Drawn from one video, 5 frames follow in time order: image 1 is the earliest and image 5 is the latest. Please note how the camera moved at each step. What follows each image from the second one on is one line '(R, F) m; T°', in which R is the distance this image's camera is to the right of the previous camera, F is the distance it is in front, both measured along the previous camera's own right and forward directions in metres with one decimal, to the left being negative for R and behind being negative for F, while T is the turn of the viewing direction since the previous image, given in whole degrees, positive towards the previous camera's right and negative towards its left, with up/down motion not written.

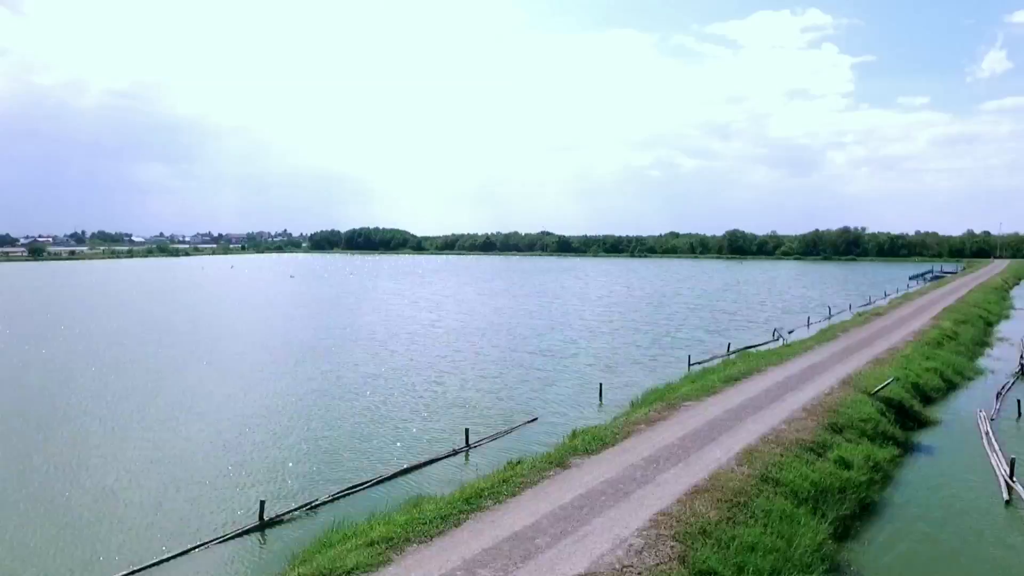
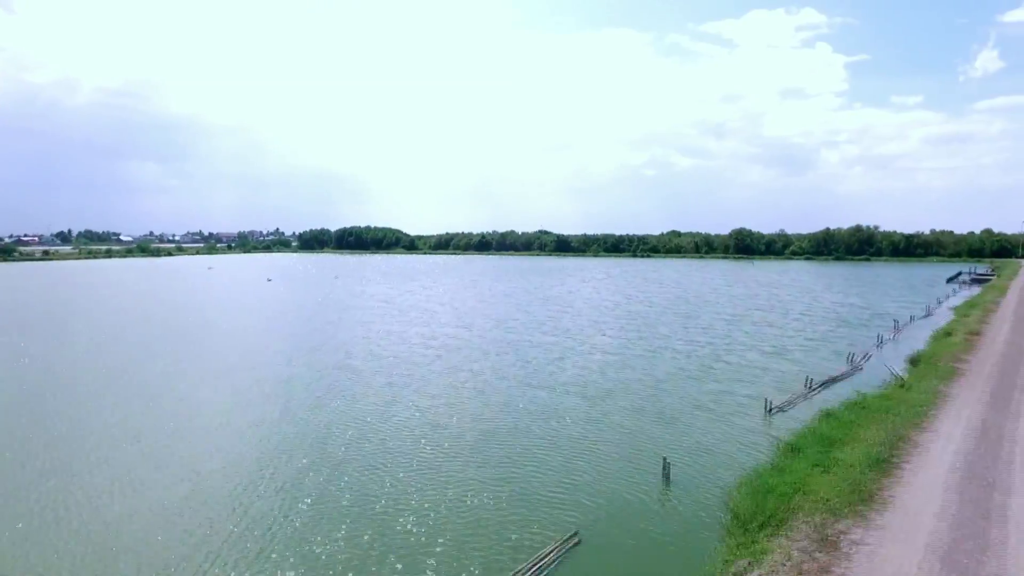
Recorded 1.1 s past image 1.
(-0.6, +7.4) m; 0°
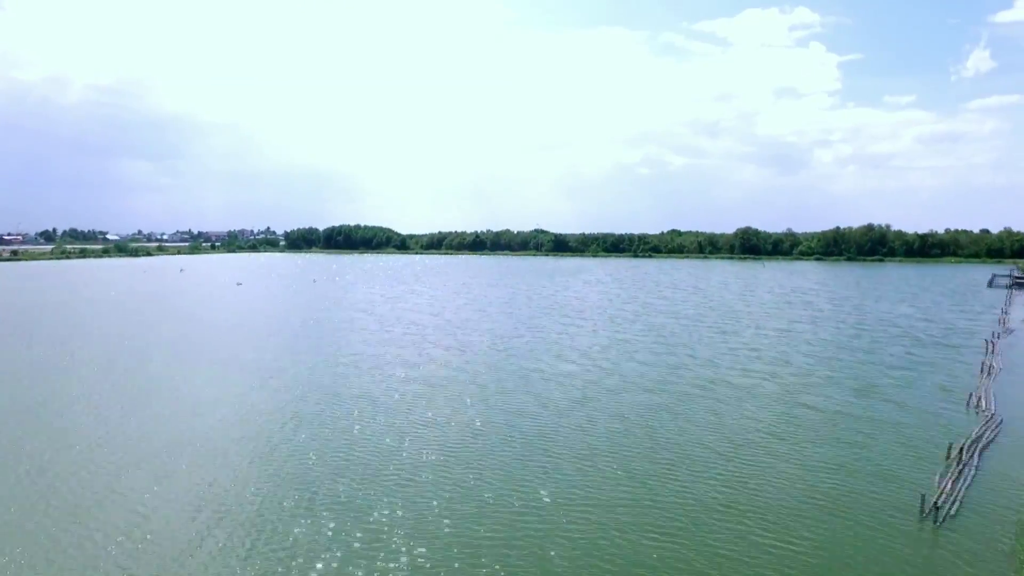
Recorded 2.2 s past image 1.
(-0.5, +7.2) m; +1°
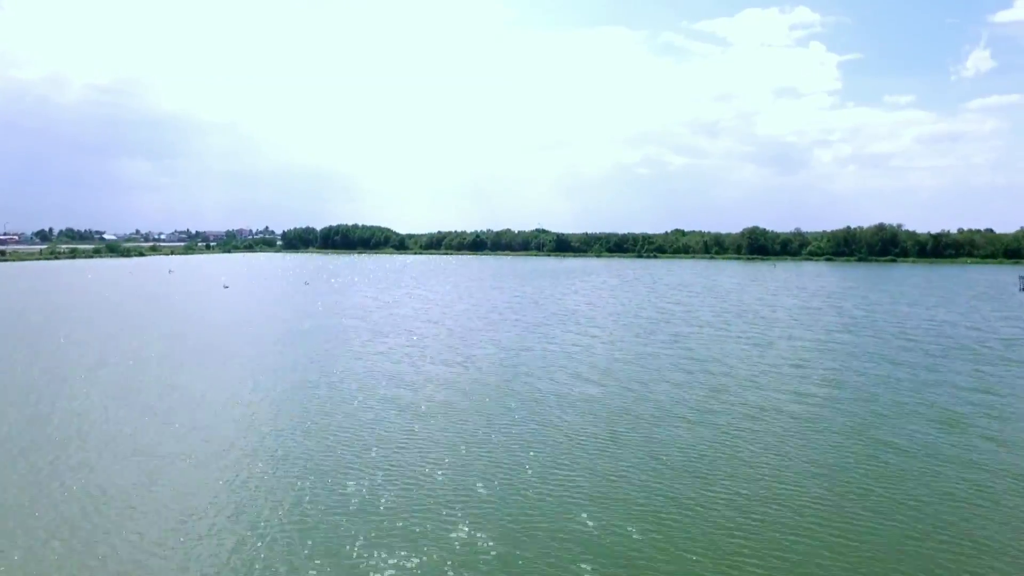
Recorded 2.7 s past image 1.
(-0.5, +3.9) m; 0°
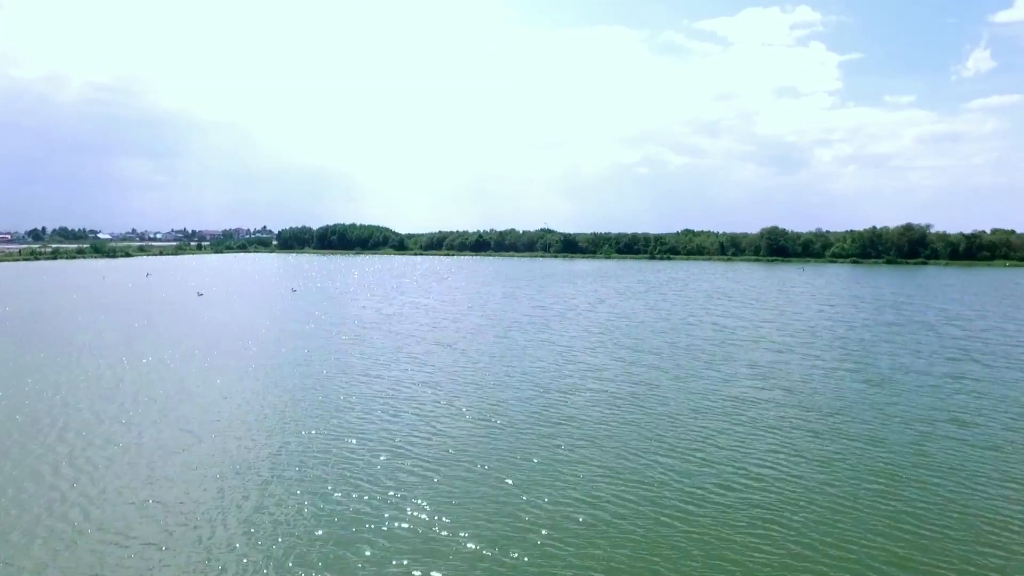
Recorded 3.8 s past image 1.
(-1.6, +8.0) m; 0°
